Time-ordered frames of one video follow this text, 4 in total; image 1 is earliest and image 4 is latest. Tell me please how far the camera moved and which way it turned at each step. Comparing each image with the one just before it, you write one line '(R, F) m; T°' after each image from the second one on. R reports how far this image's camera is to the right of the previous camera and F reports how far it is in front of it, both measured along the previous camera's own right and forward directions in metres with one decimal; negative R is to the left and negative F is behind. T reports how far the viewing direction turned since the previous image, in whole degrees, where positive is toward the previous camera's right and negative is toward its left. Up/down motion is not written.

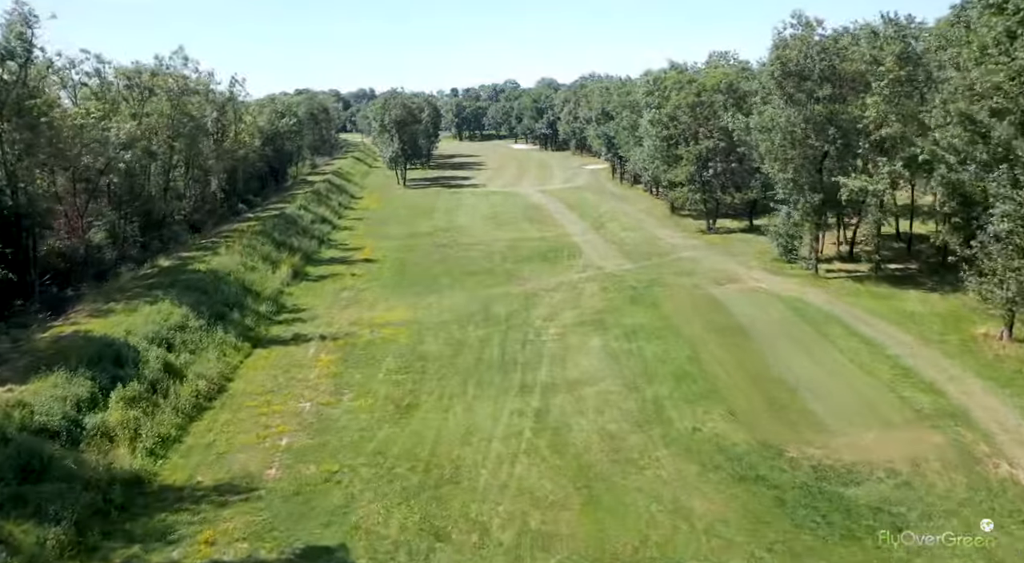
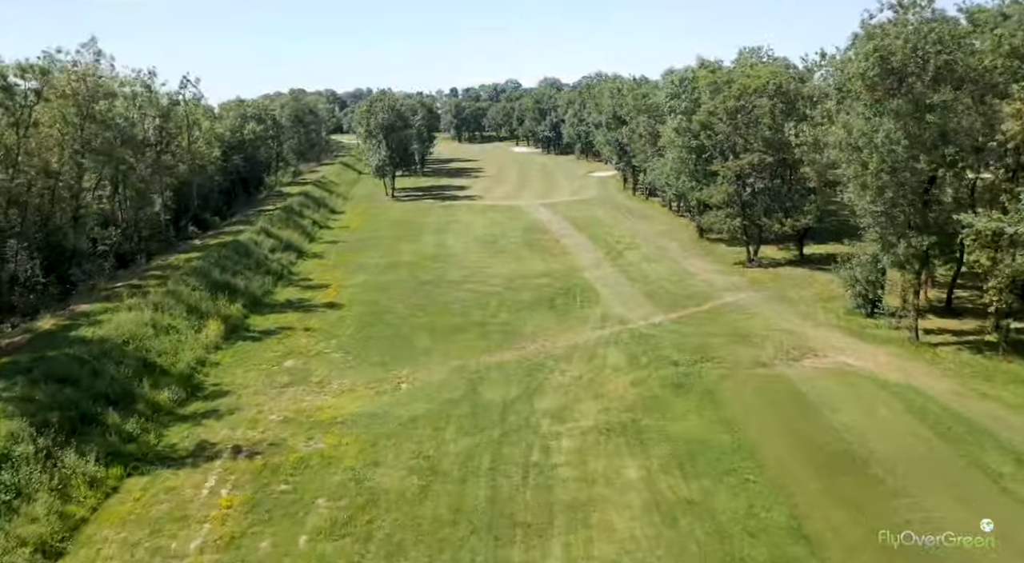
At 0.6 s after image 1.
(+0.1, +11.6) m; 0°
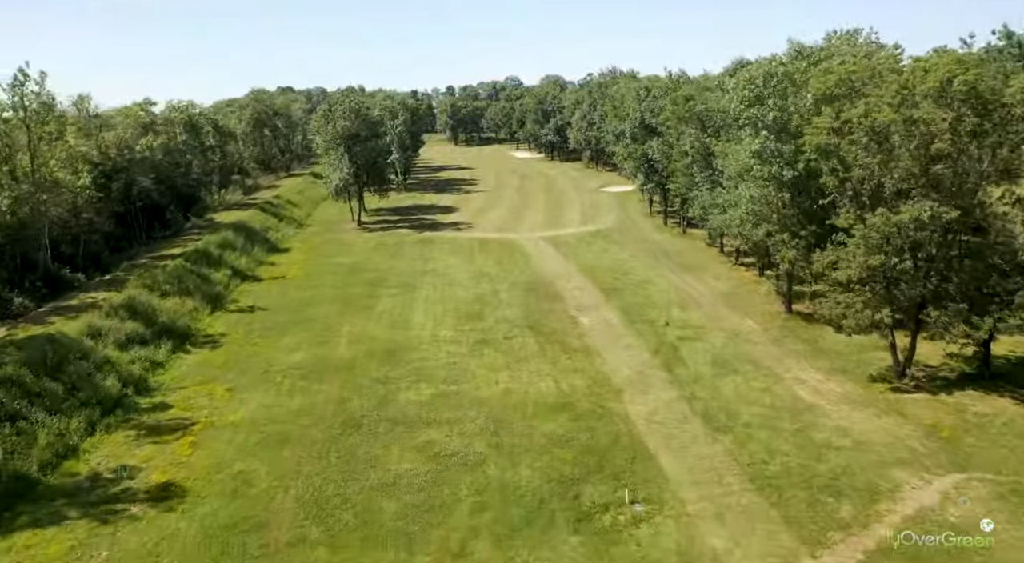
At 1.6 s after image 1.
(+0.3, +22.0) m; 0°
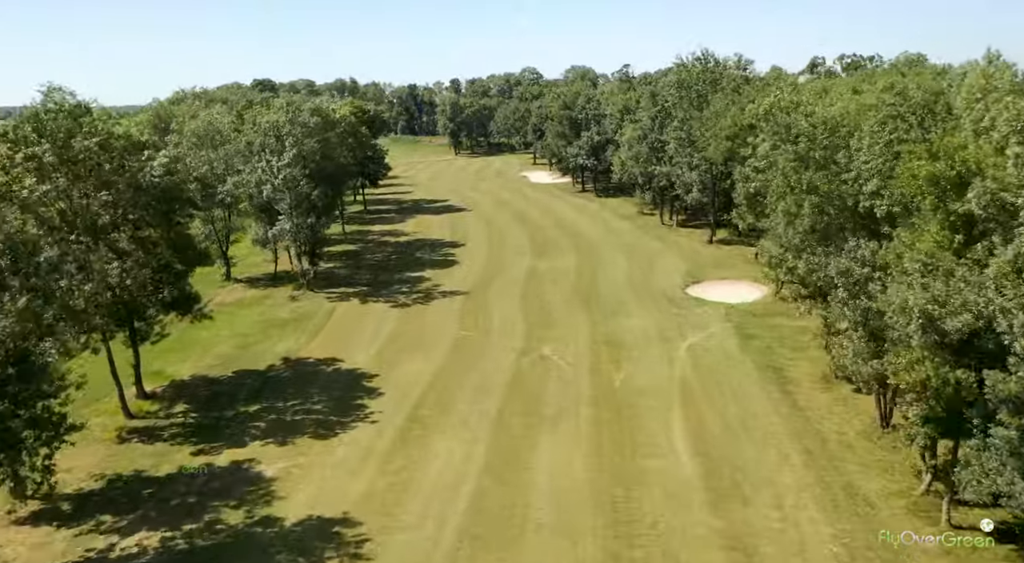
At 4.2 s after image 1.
(+1.0, +61.5) m; -1°
